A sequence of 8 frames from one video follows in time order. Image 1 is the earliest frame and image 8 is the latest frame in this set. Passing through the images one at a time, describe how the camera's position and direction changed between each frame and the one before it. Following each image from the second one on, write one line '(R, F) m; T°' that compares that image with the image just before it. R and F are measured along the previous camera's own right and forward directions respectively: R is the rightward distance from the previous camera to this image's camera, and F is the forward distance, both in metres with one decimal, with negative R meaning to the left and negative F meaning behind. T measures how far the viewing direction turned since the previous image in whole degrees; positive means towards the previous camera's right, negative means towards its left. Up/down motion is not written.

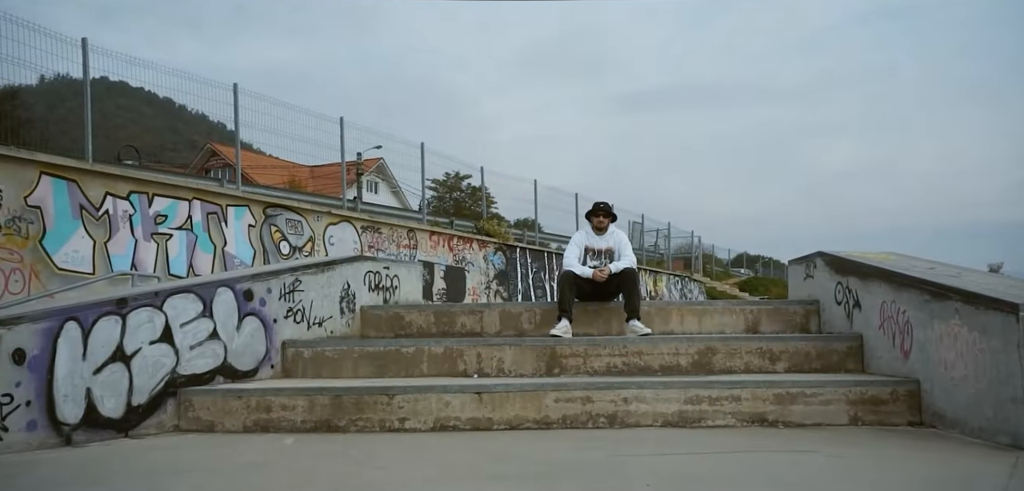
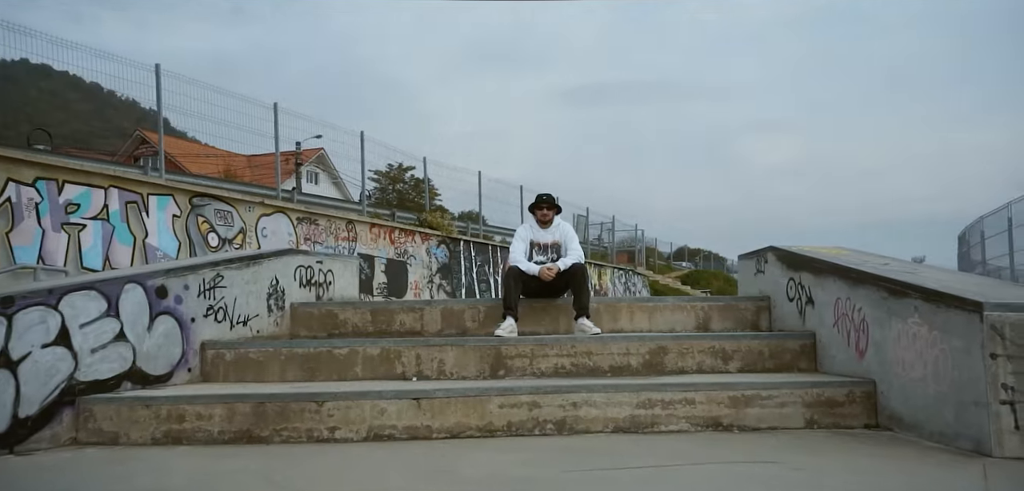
(0.0, +0.4) m; +4°
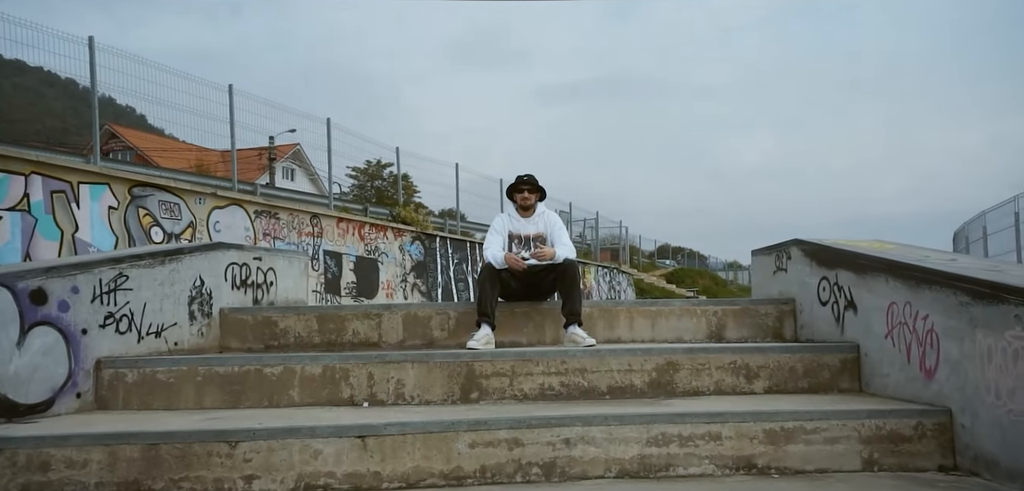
(0.0, +1.2) m; +1°
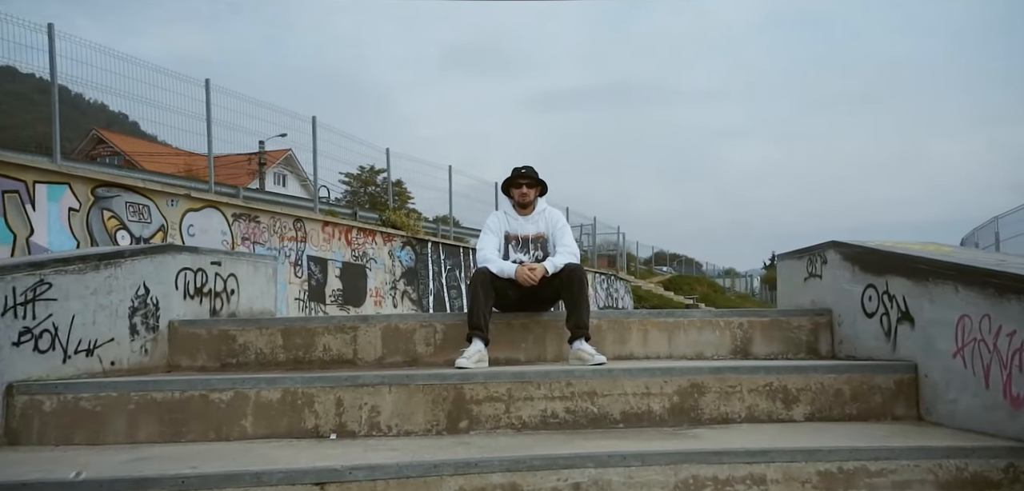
(0.0, +0.8) m; 0°
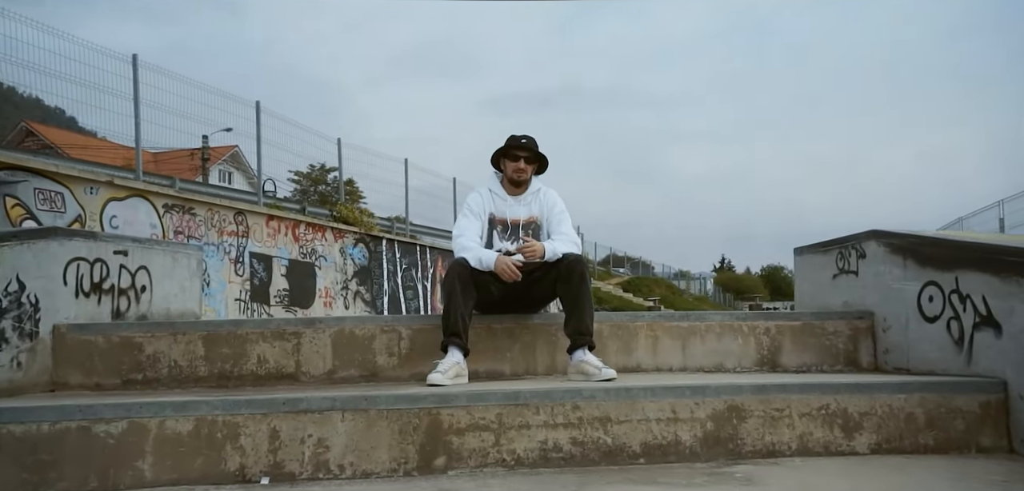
(-0.2, +1.0) m; +3°
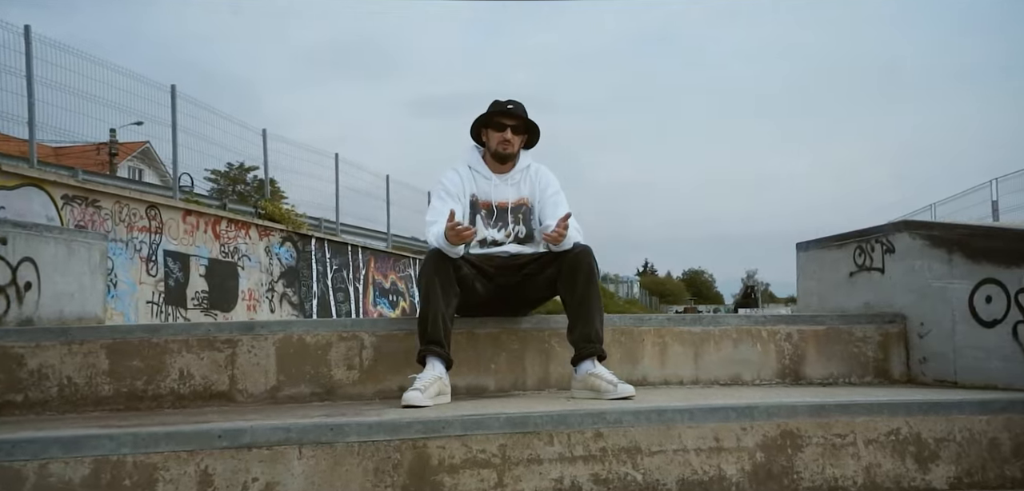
(-0.3, +0.7) m; +5°
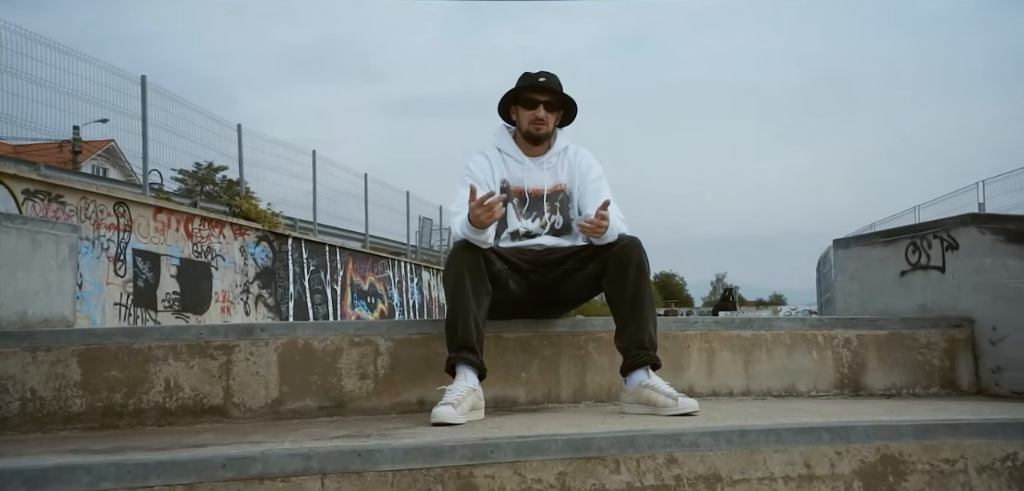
(-0.2, +0.4) m; +2°
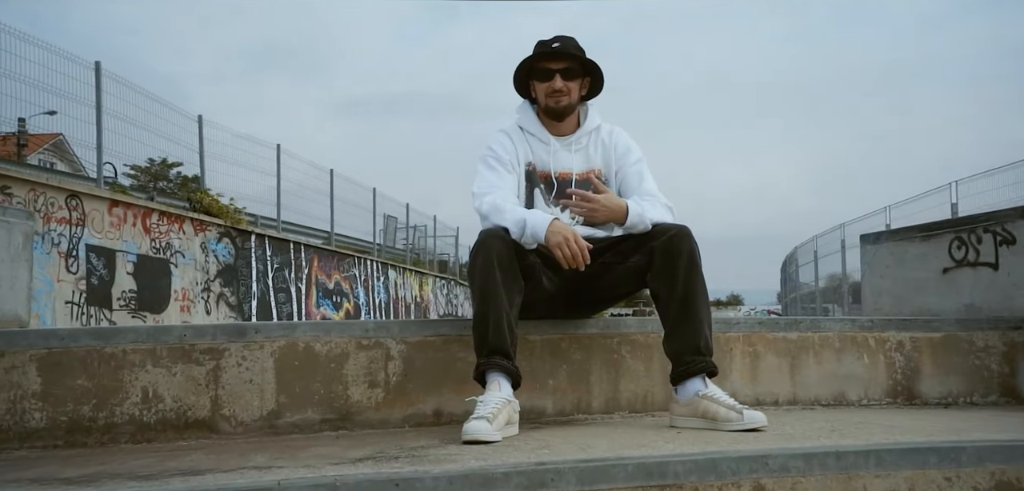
(-0.2, +0.4) m; +3°
